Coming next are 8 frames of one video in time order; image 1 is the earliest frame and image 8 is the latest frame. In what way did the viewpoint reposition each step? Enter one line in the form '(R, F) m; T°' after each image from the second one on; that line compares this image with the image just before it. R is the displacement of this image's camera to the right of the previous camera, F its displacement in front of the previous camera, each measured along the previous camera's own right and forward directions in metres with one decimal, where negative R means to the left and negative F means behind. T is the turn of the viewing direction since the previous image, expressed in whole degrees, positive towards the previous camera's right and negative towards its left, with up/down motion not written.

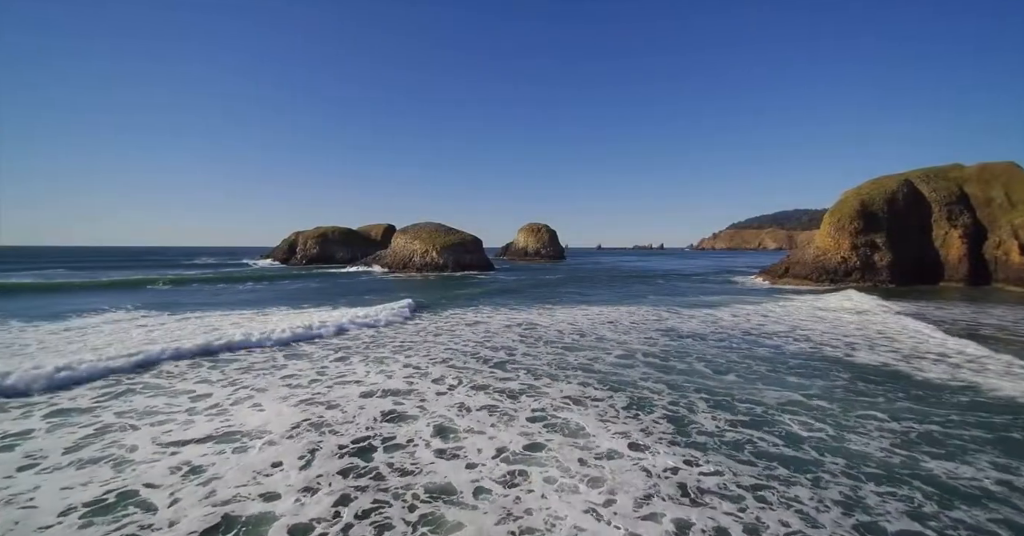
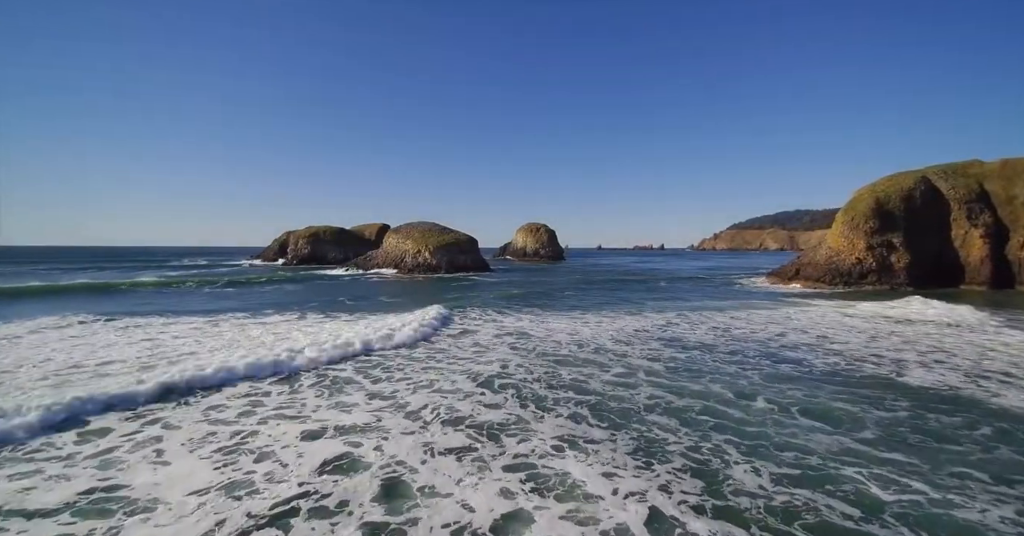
(+0.3, +2.0) m; 0°
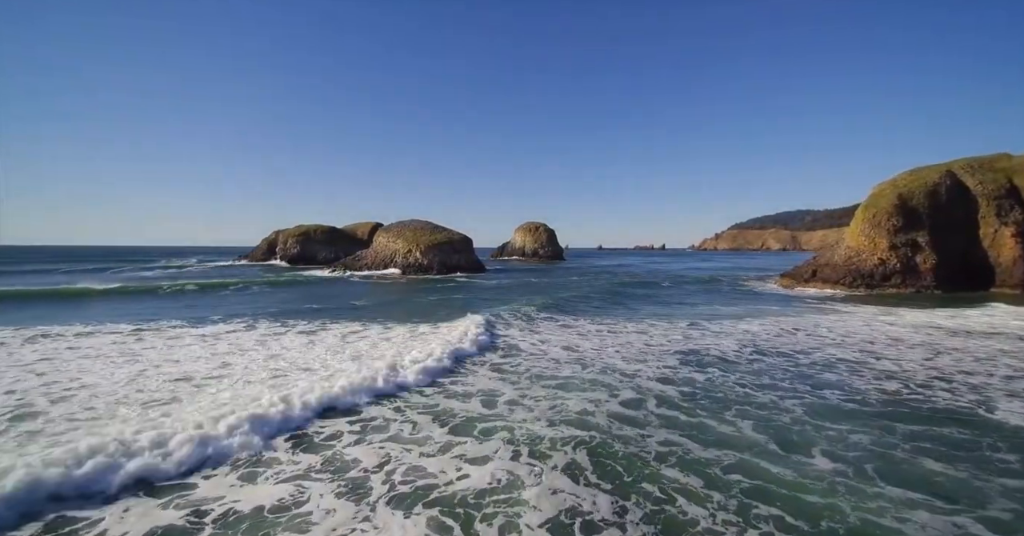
(+0.3, +2.4) m; 0°
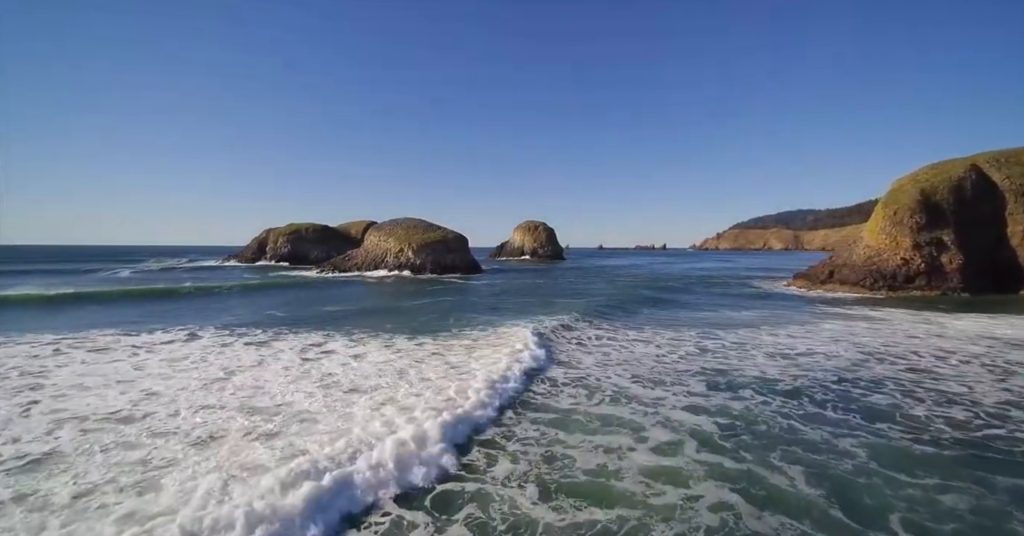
(+0.2, +2.0) m; 0°
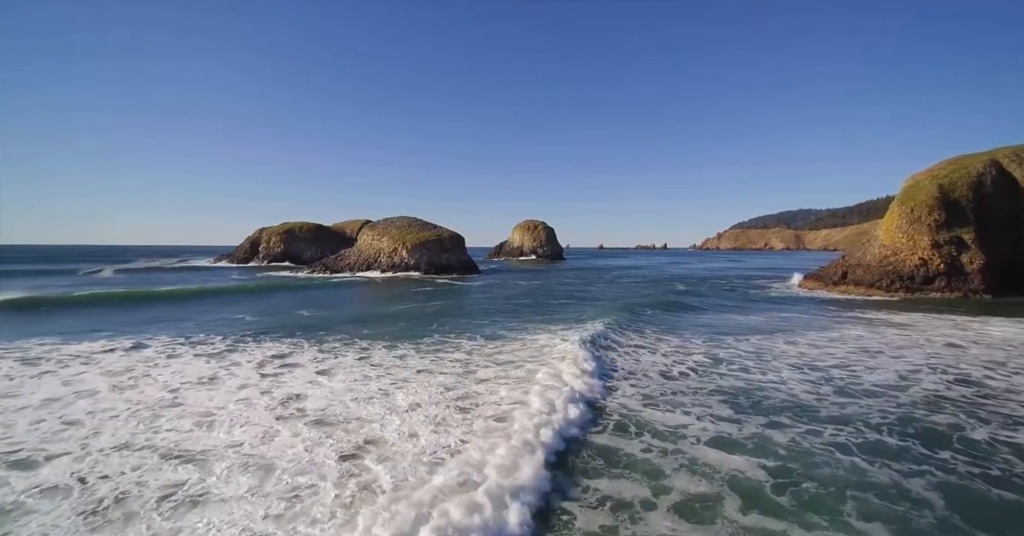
(+0.2, +1.4) m; 0°
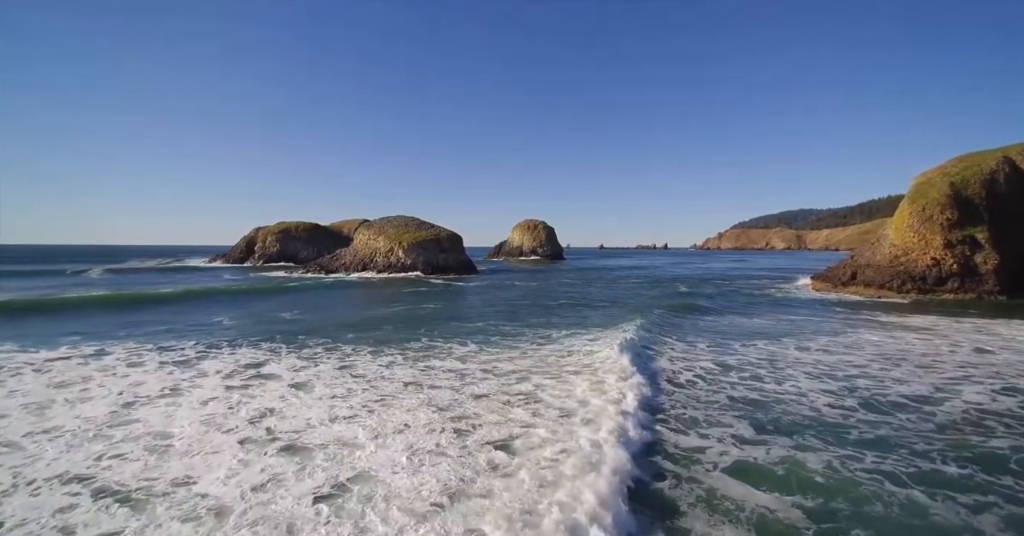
(+0.1, +0.9) m; 0°
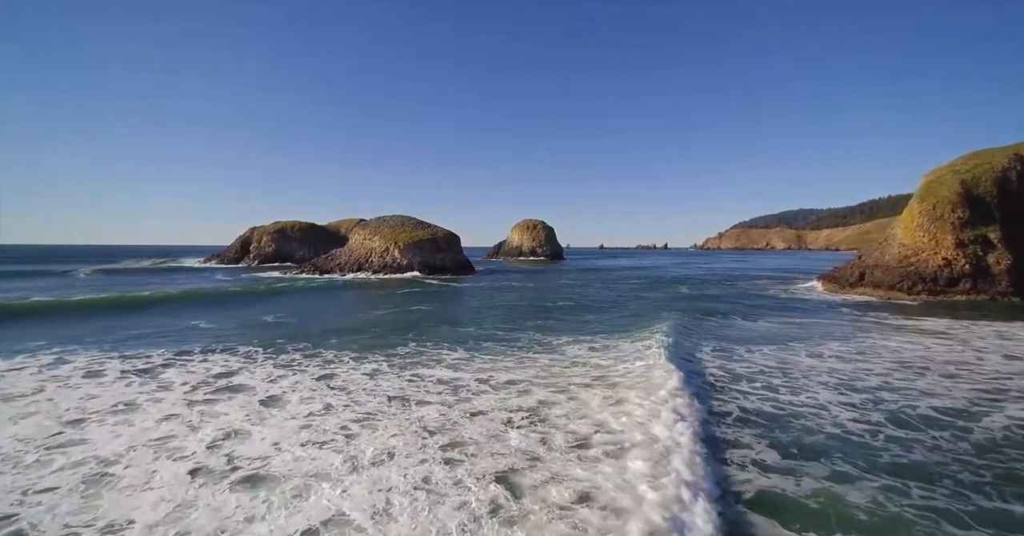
(+0.1, +0.8) m; 0°
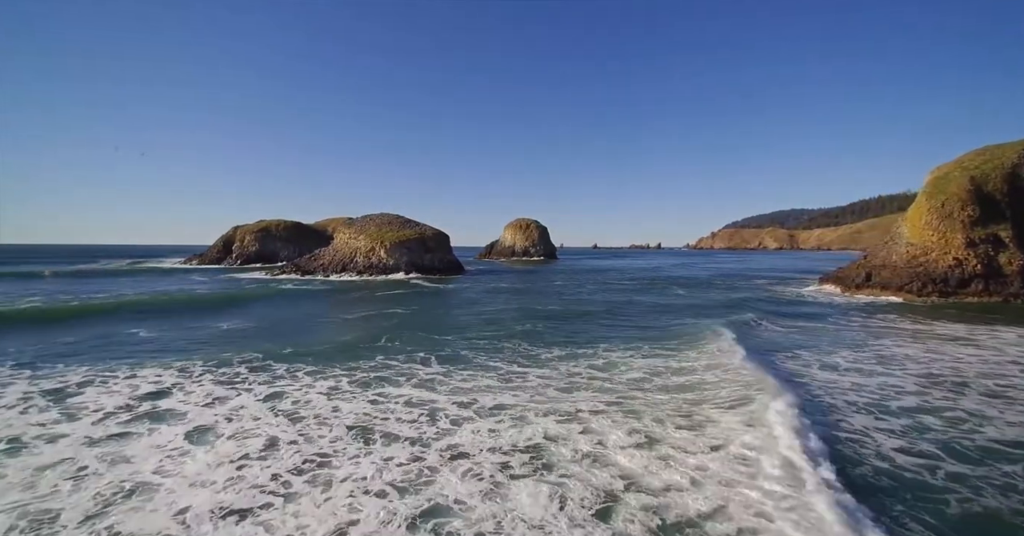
(+0.1, +1.4) m; +1°
